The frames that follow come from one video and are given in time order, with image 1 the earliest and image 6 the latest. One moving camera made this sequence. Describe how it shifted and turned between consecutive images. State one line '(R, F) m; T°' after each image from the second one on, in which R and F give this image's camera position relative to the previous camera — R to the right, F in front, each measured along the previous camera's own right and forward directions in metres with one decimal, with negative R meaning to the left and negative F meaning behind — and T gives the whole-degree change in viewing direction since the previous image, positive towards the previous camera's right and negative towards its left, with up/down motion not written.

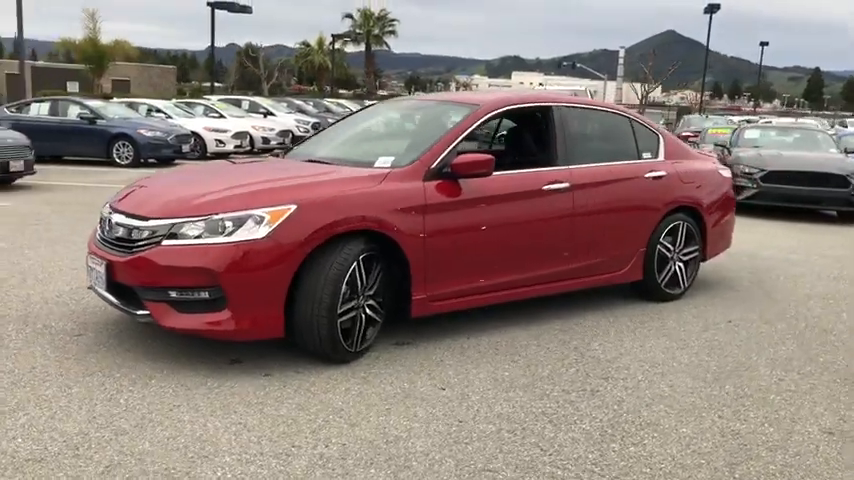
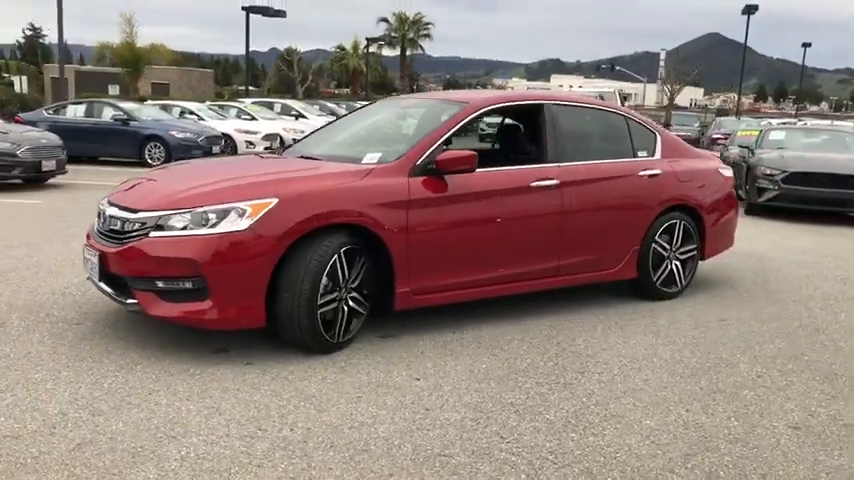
(+0.4, -0.1) m; -3°
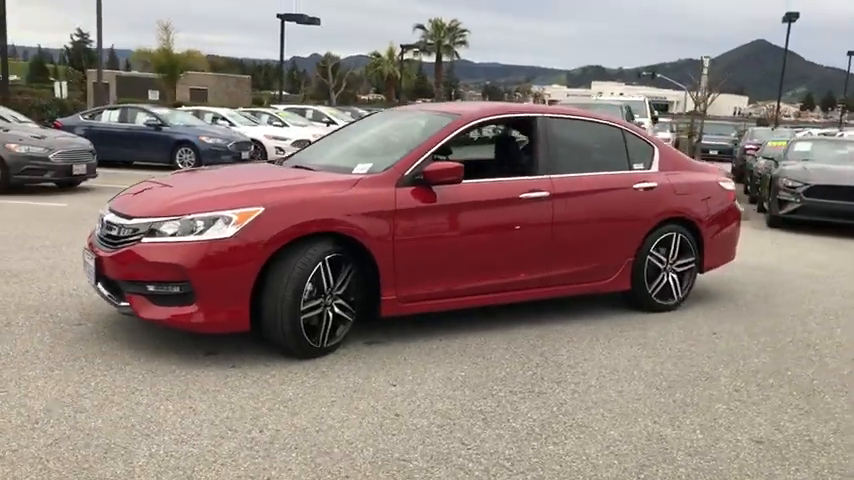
(+0.4, -0.1) m; -3°
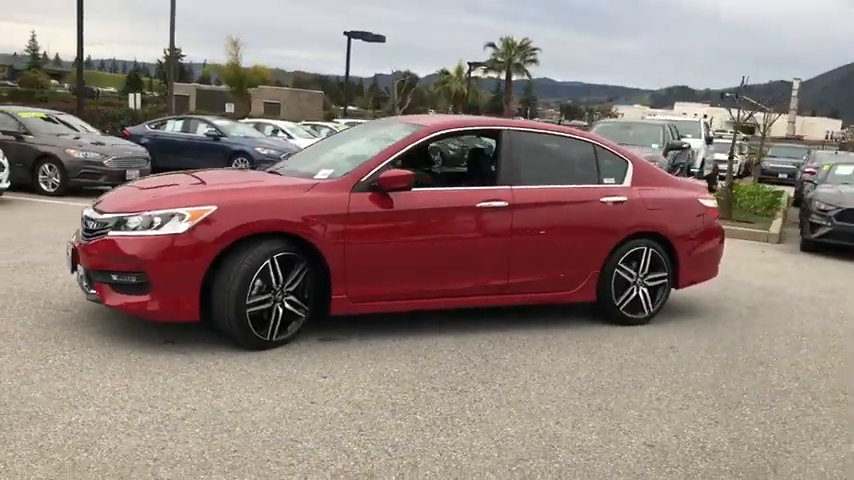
(+0.9, -0.2) m; -6°
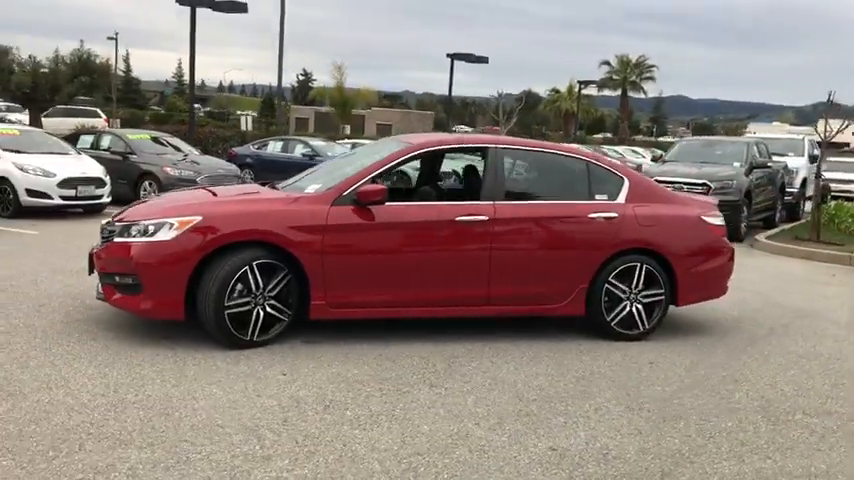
(+1.2, -0.2) m; -9°
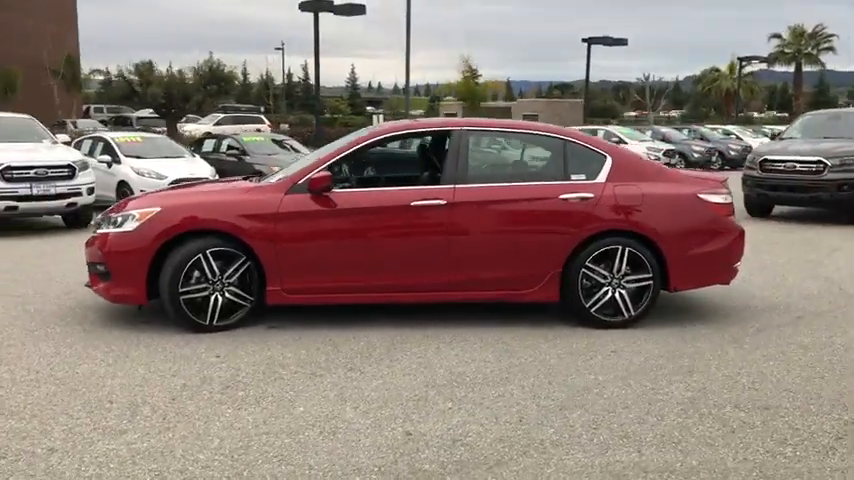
(+1.8, +0.3) m; -13°
